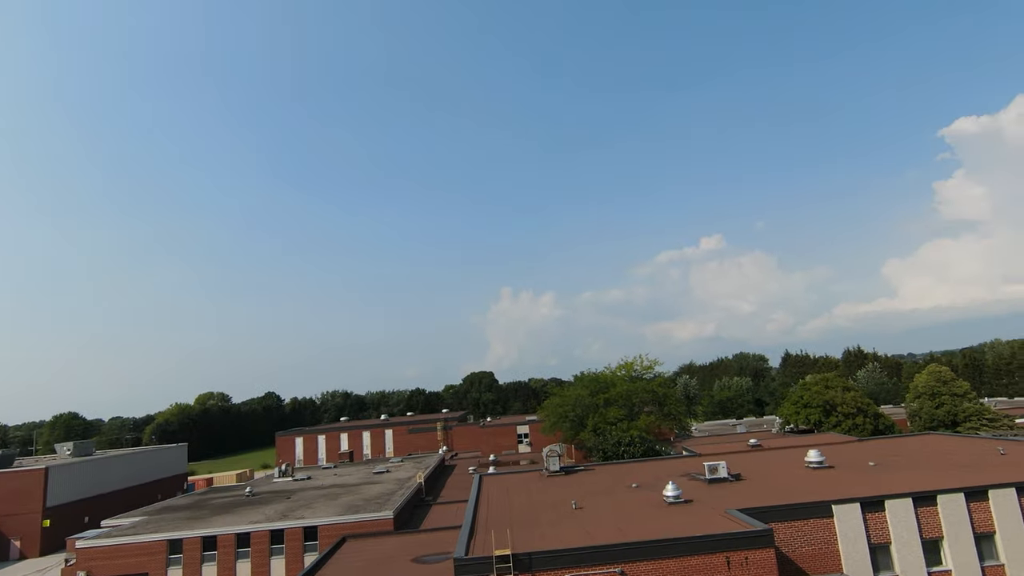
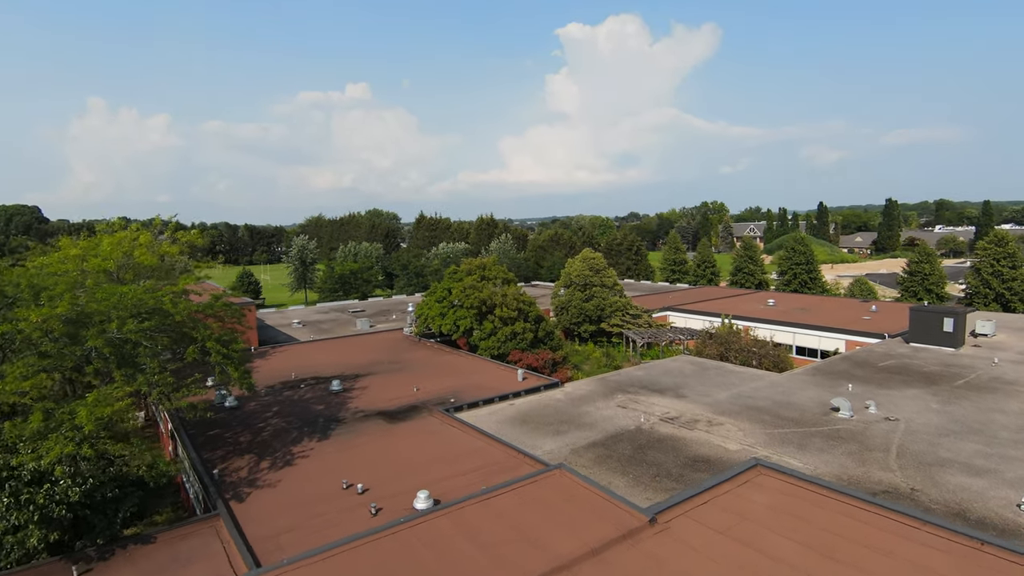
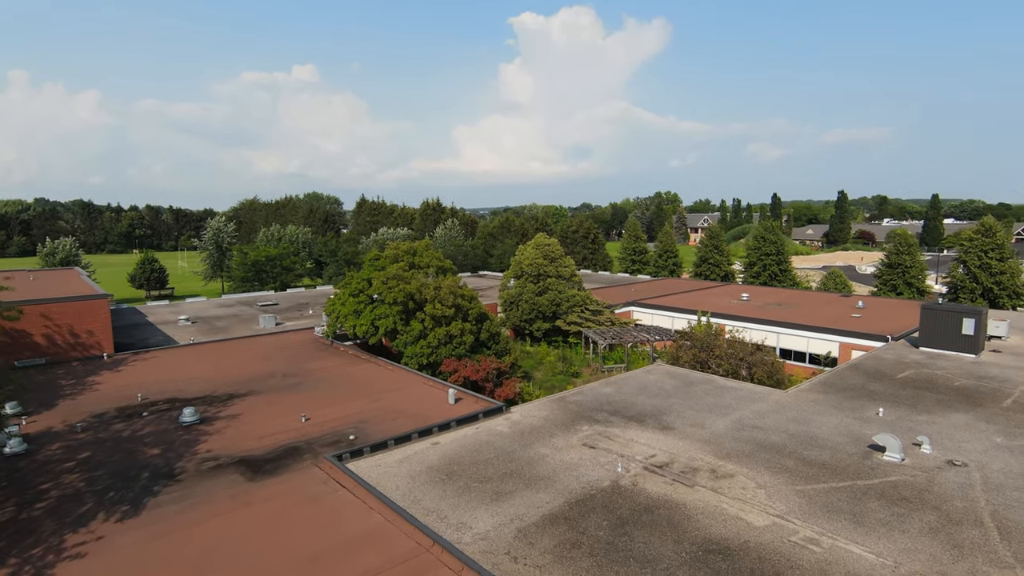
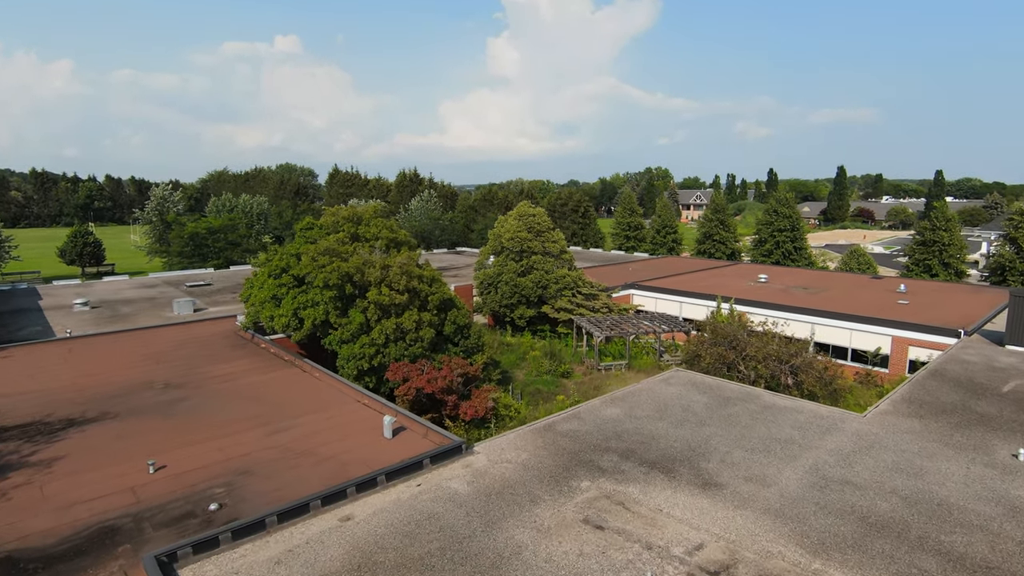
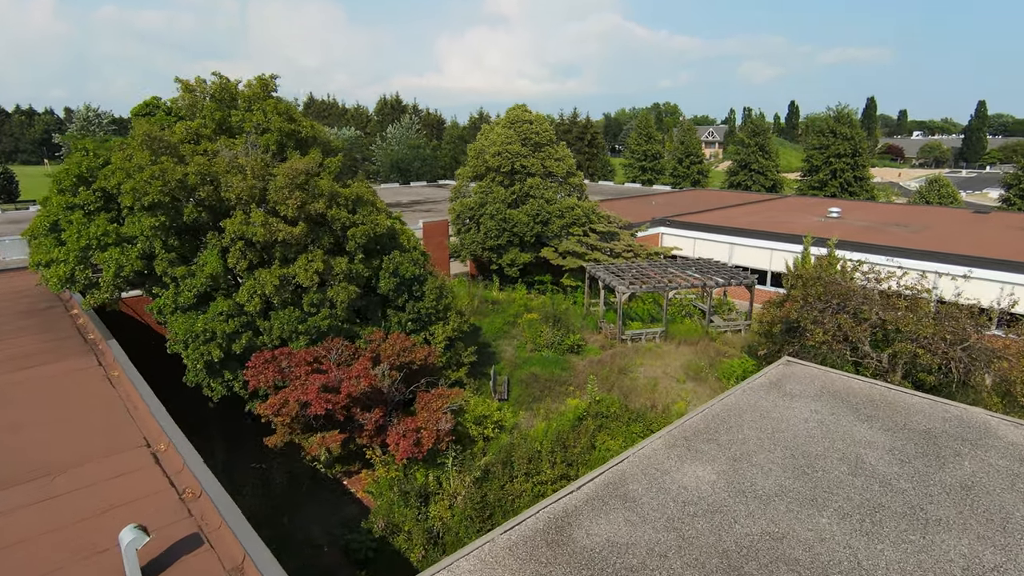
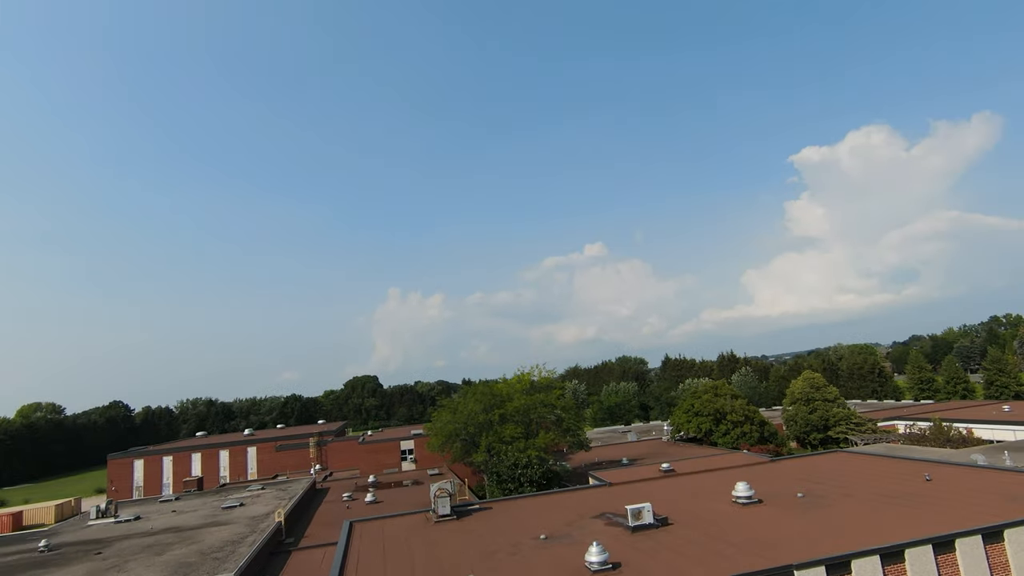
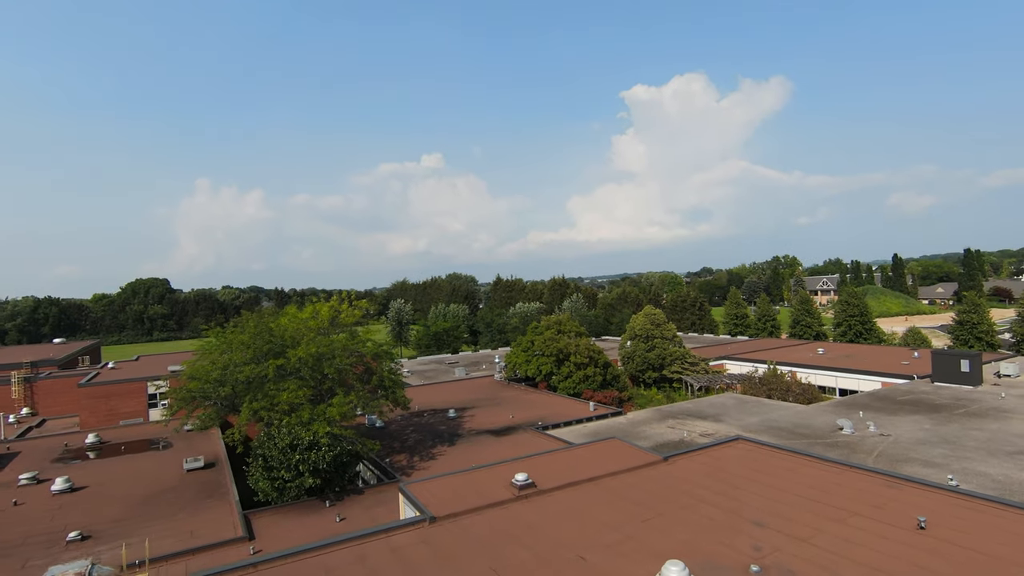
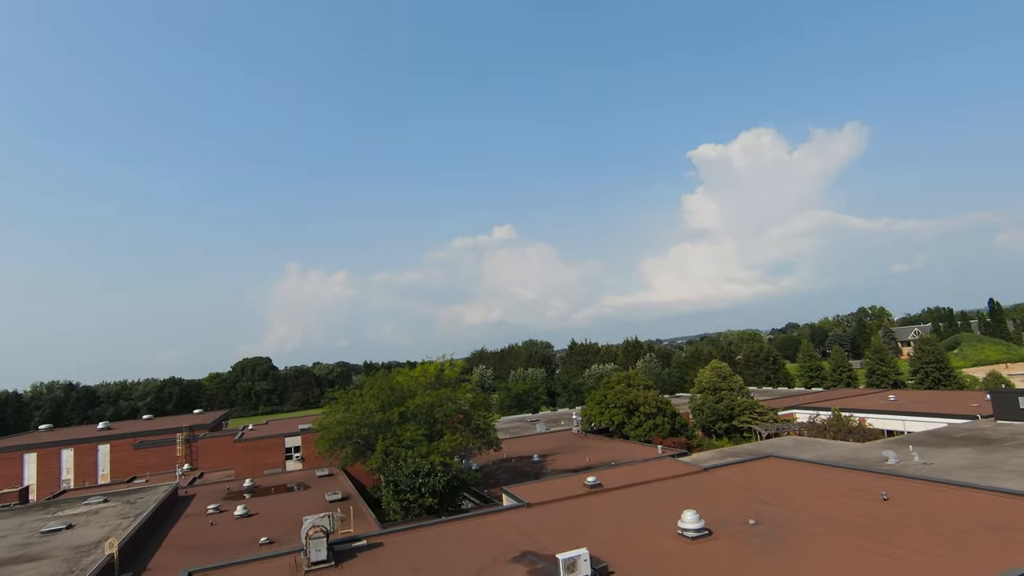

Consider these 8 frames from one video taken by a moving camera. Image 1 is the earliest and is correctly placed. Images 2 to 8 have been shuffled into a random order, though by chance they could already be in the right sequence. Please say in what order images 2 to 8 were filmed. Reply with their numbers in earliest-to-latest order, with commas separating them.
6, 8, 7, 2, 3, 4, 5
